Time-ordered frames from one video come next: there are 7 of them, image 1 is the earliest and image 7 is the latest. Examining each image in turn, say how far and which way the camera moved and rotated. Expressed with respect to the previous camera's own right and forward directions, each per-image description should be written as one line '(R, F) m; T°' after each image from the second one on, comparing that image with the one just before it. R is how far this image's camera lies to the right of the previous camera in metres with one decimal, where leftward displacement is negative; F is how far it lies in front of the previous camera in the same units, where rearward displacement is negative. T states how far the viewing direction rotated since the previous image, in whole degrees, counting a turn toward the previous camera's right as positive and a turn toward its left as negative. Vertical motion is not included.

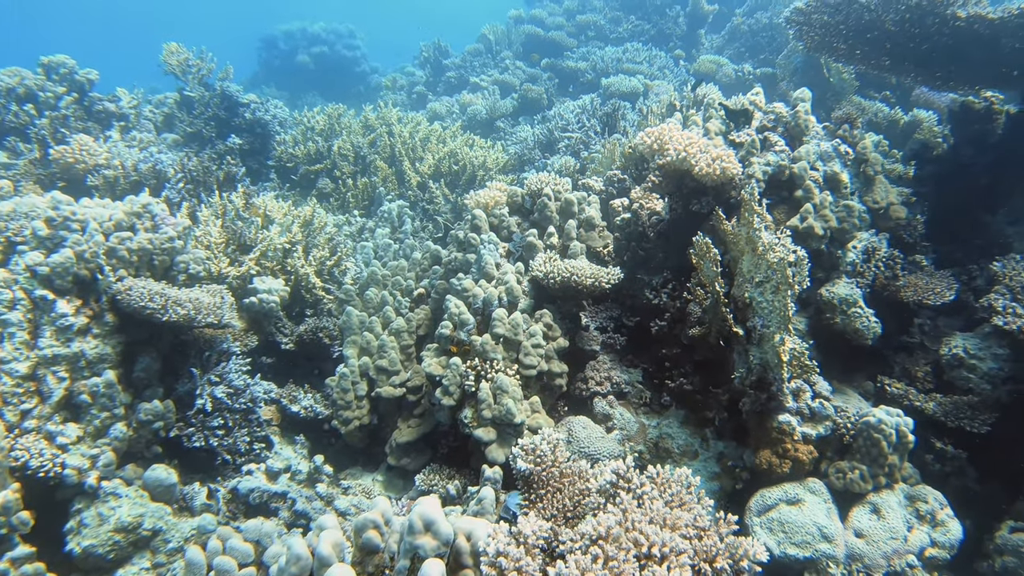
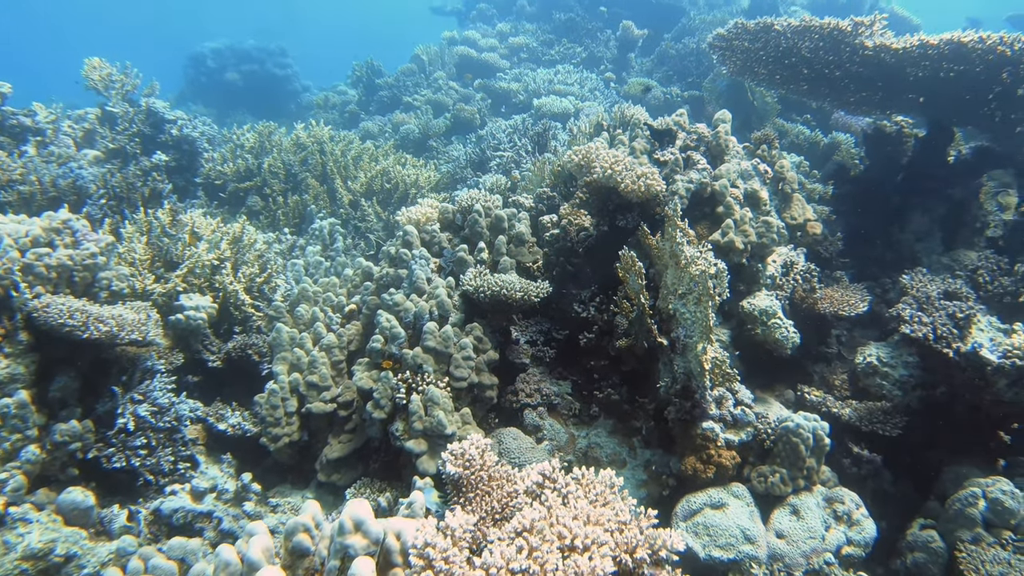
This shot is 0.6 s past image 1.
(+0.3, -0.1) m; +3°
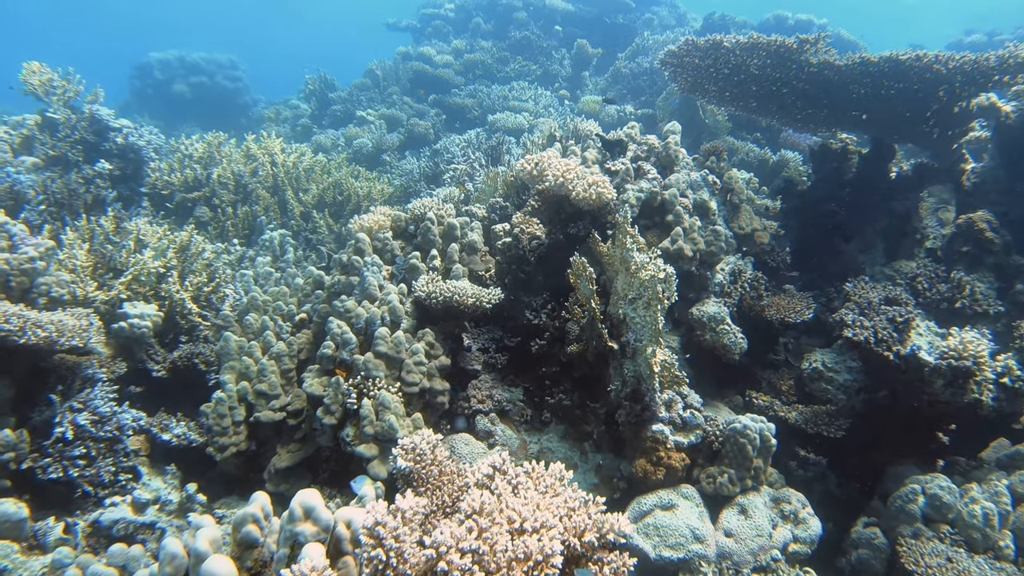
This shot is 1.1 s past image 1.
(+0.2, 0.0) m; +2°
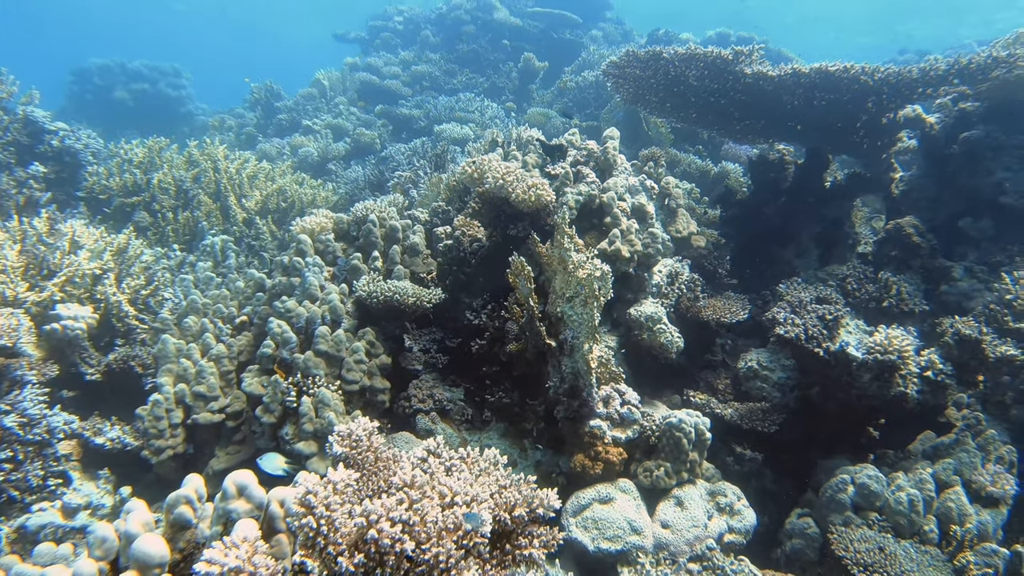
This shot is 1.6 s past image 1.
(+0.3, -0.1) m; +2°
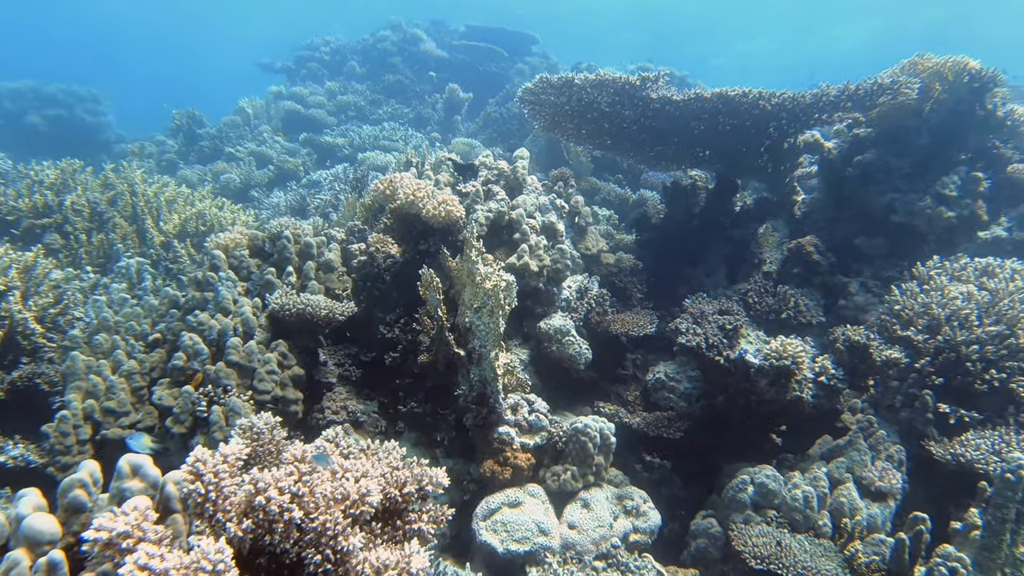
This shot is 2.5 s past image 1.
(+0.6, -0.2) m; +3°
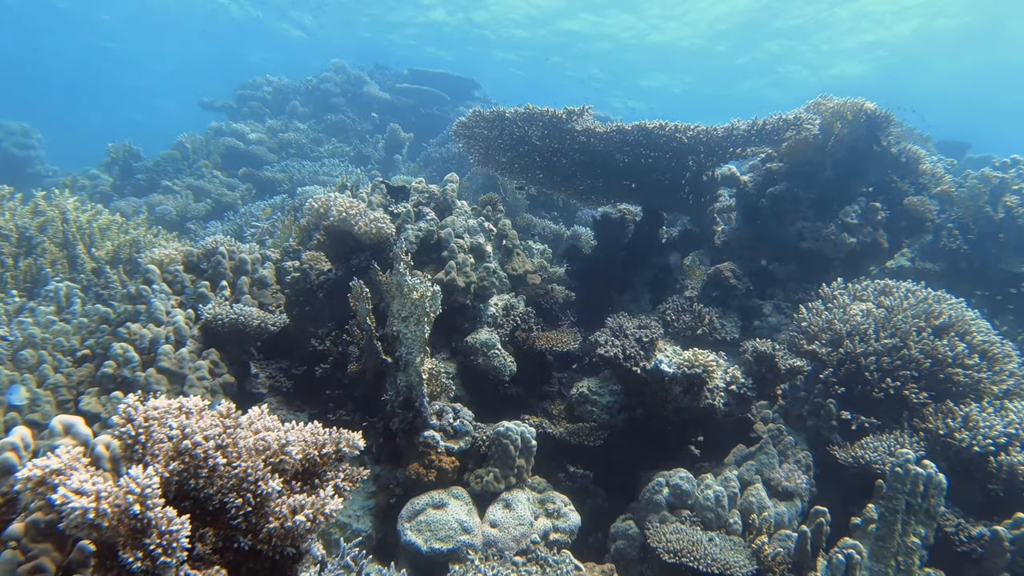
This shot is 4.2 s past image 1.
(+0.5, -0.4) m; +2°
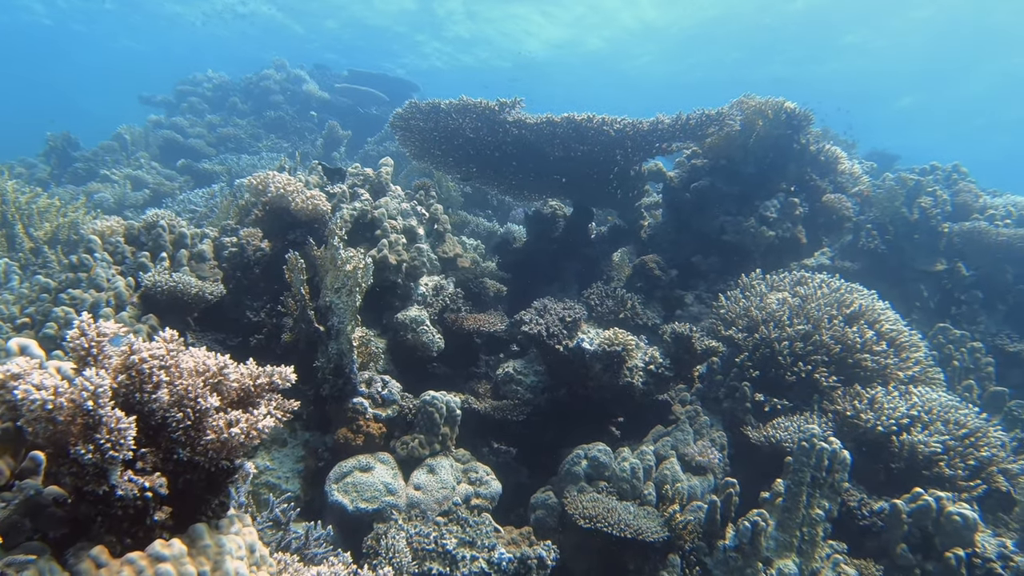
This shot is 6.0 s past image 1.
(+0.7, -0.4) m; +1°
